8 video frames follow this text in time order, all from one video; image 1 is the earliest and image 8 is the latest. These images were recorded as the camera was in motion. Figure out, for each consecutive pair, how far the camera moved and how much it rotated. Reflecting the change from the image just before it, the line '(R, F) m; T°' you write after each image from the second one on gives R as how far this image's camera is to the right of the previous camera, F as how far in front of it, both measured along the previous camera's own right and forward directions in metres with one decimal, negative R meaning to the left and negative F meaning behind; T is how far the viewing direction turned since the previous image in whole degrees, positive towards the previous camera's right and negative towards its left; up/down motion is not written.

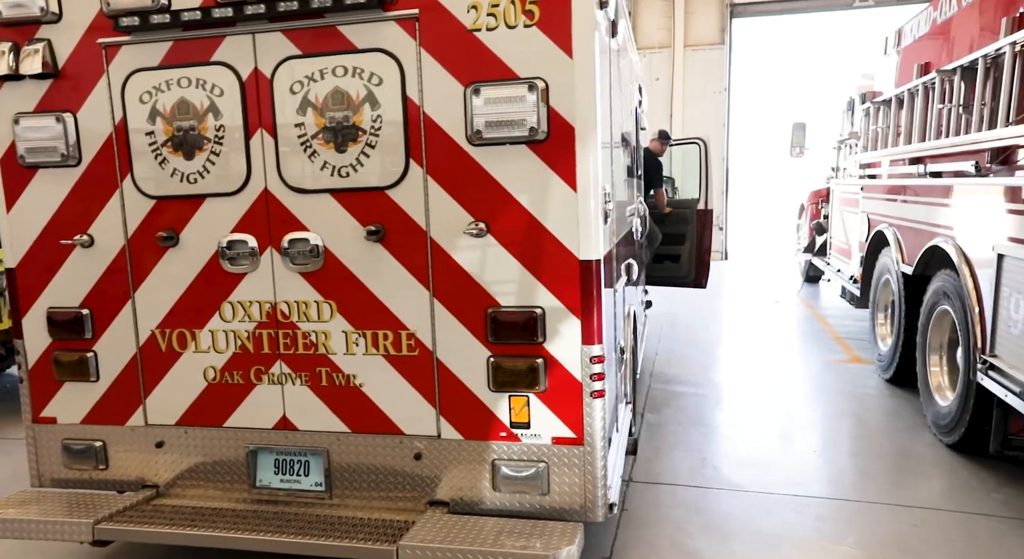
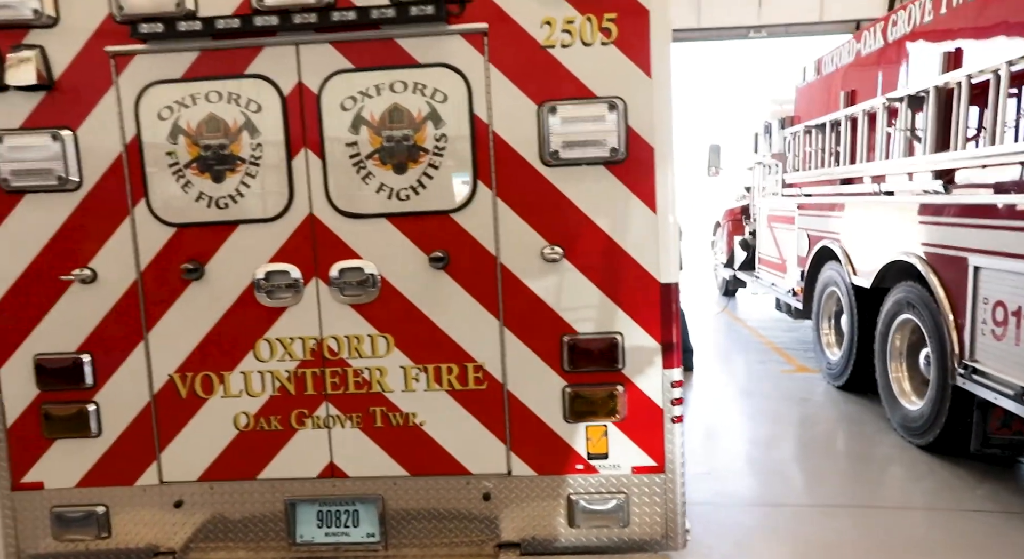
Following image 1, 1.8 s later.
(-0.7, +0.2) m; +9°
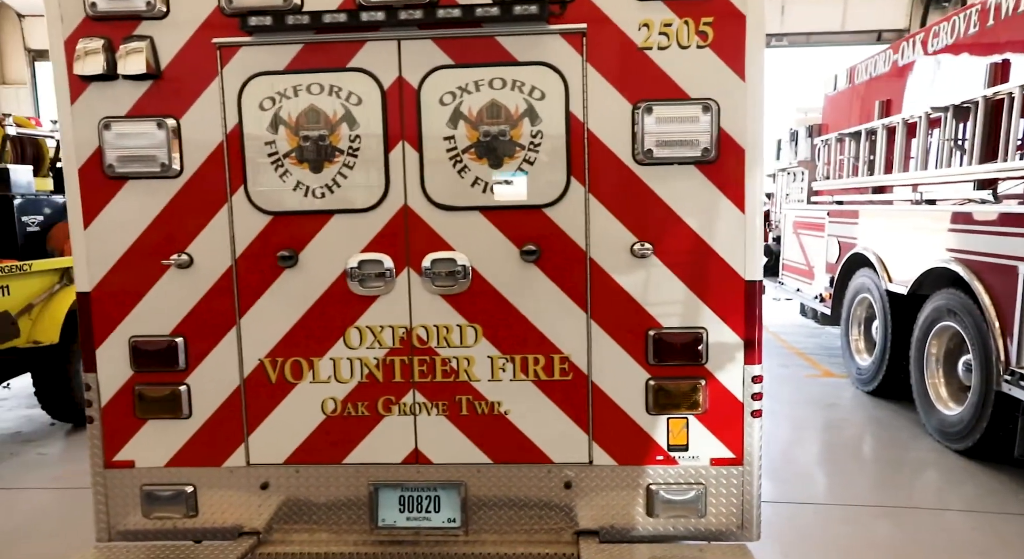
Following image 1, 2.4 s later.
(-0.3, -0.1) m; 0°
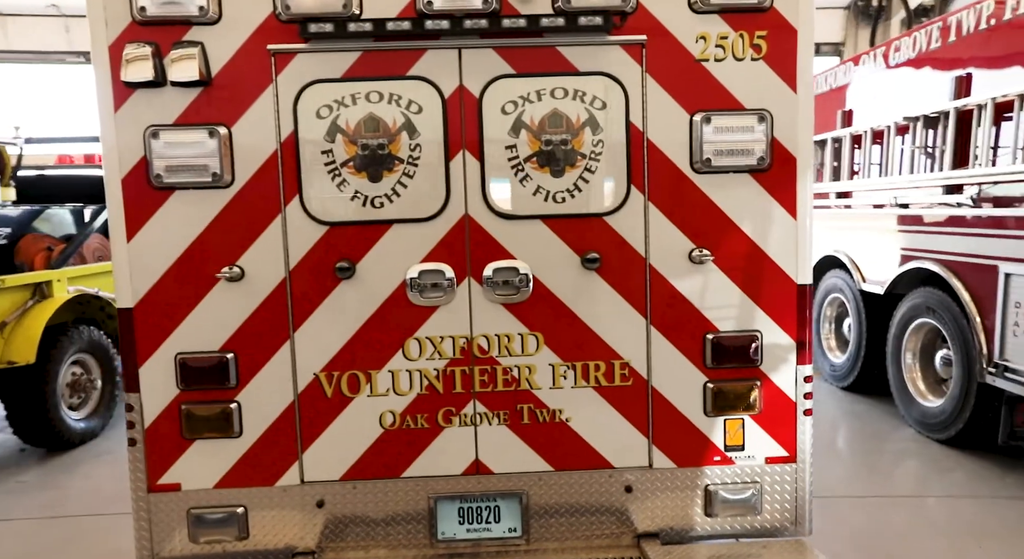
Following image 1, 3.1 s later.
(-0.4, 0.0) m; +5°
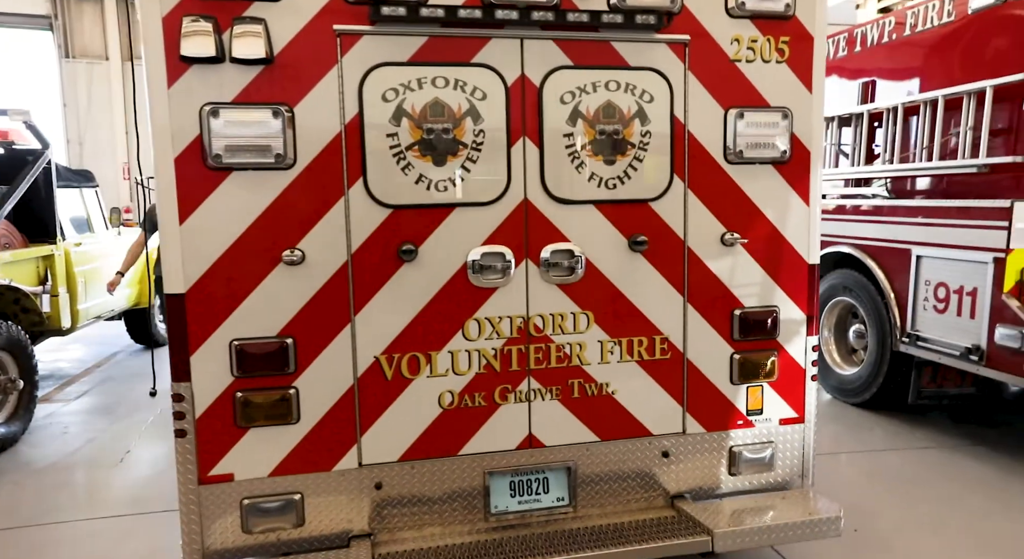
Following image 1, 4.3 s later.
(-0.7, -0.1) m; +11°
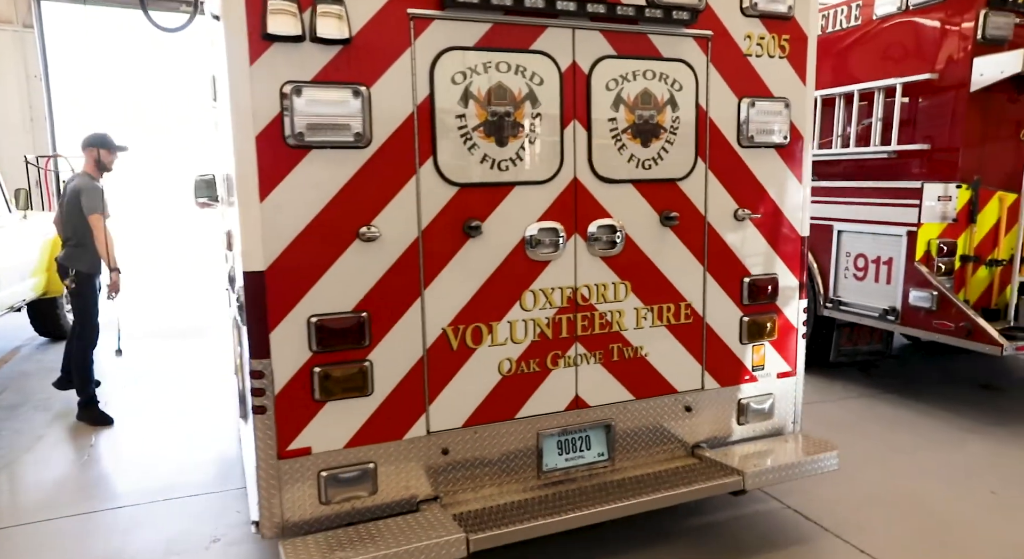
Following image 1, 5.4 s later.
(-0.7, -0.1) m; +10°
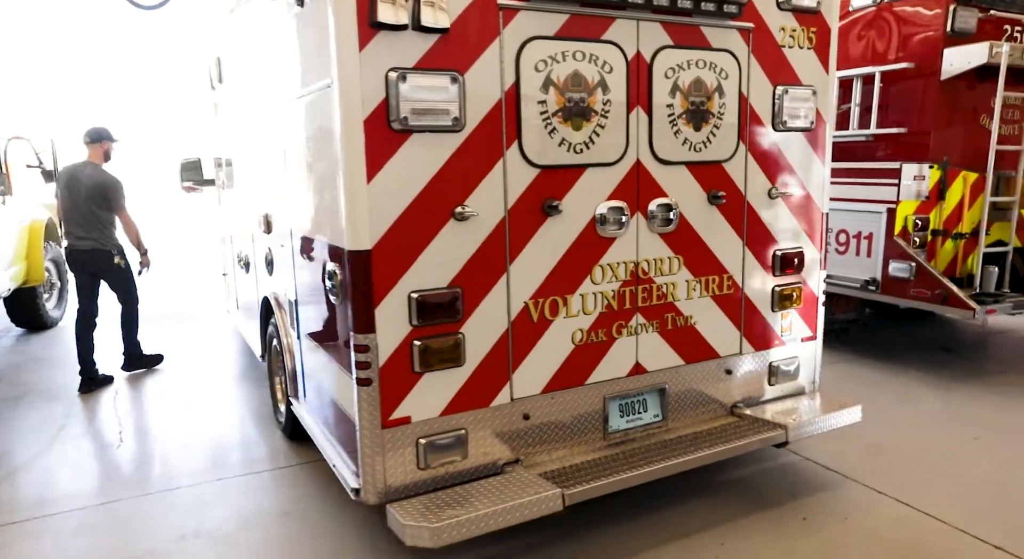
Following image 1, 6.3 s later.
(-0.6, -0.2) m; +5°
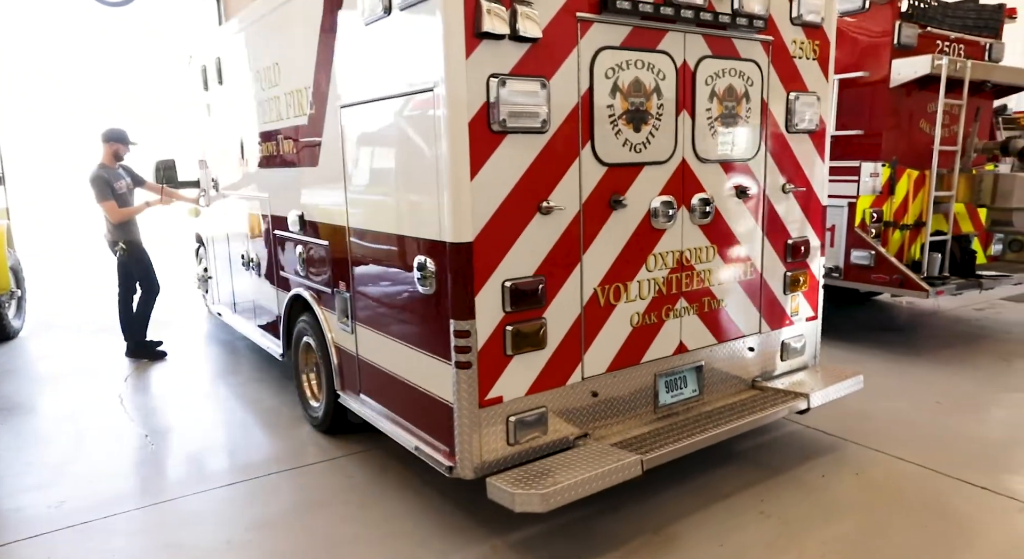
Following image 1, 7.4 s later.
(-0.7, -0.2) m; +7°
